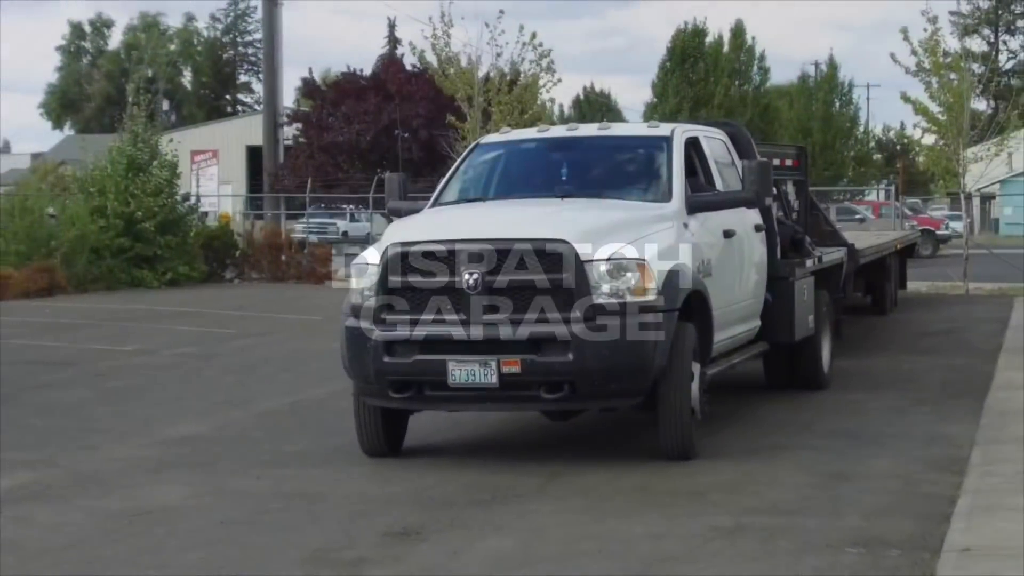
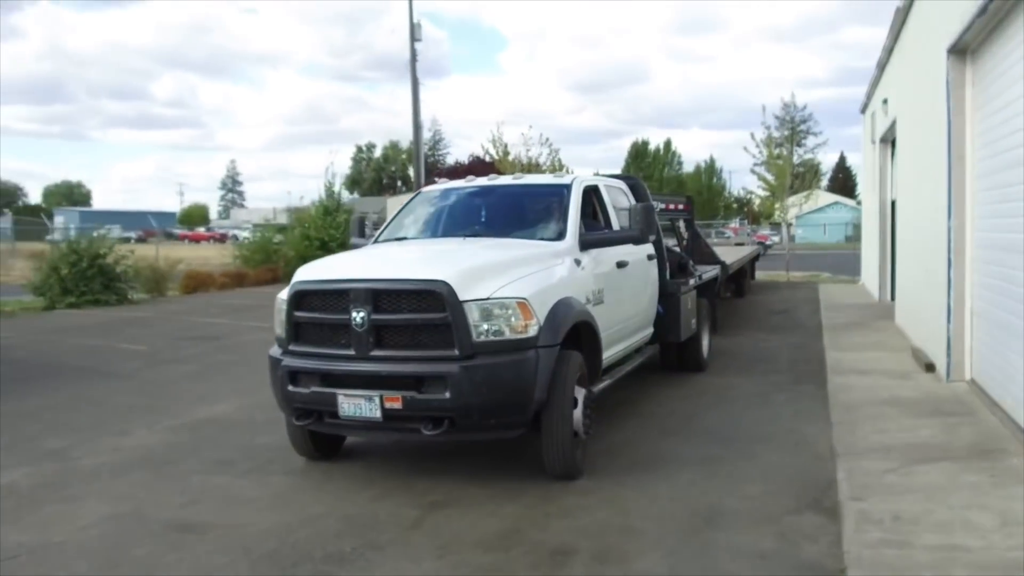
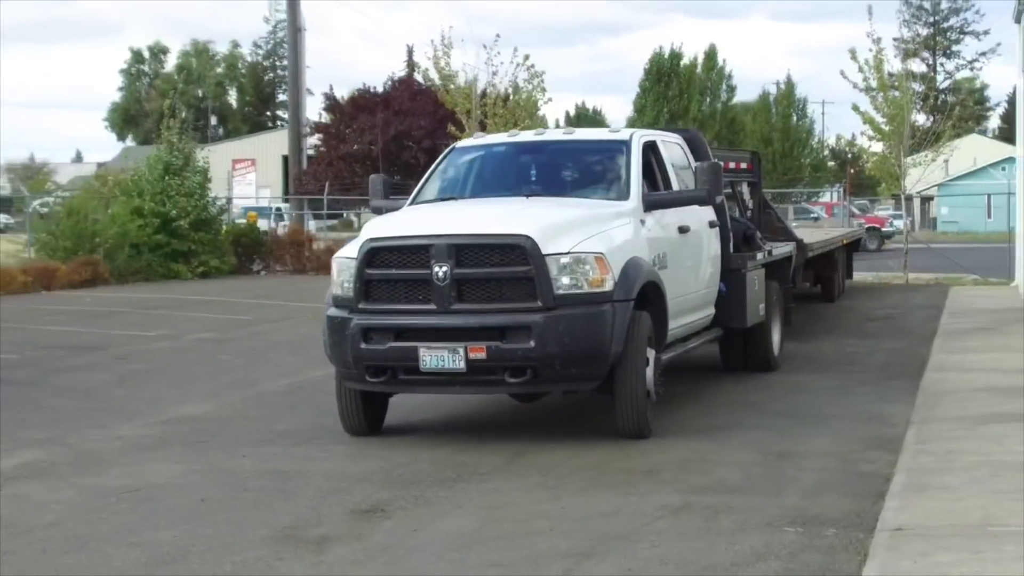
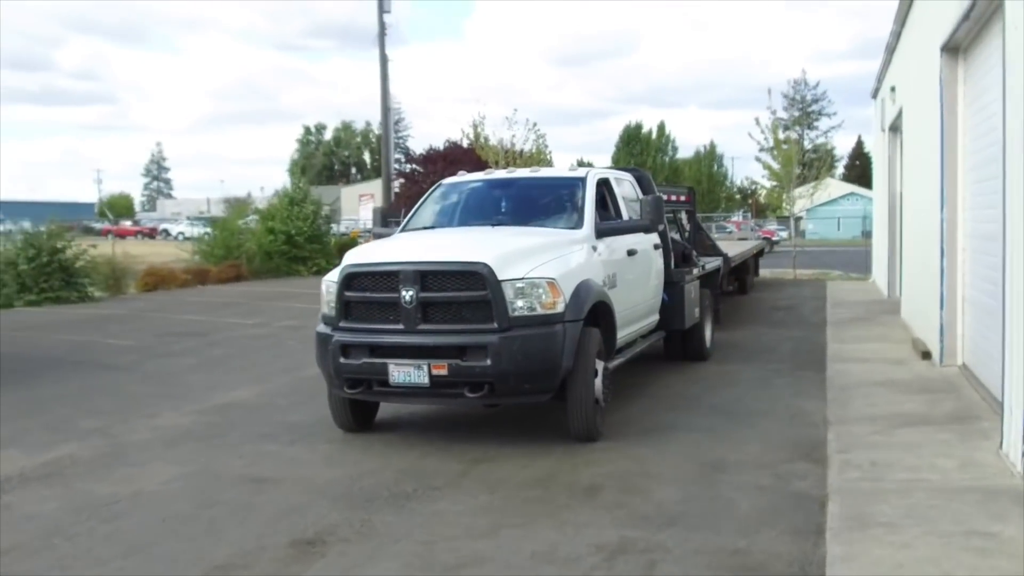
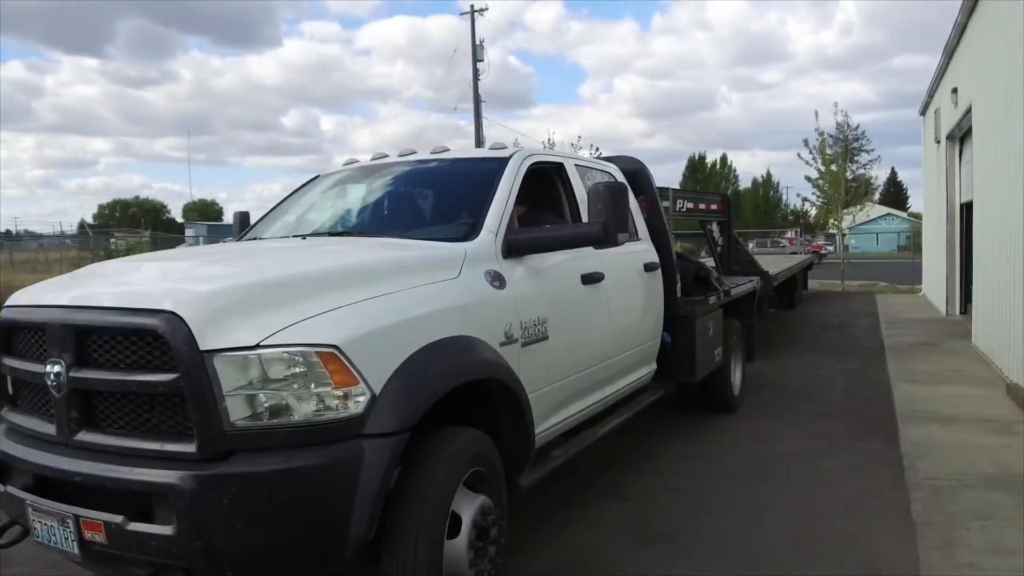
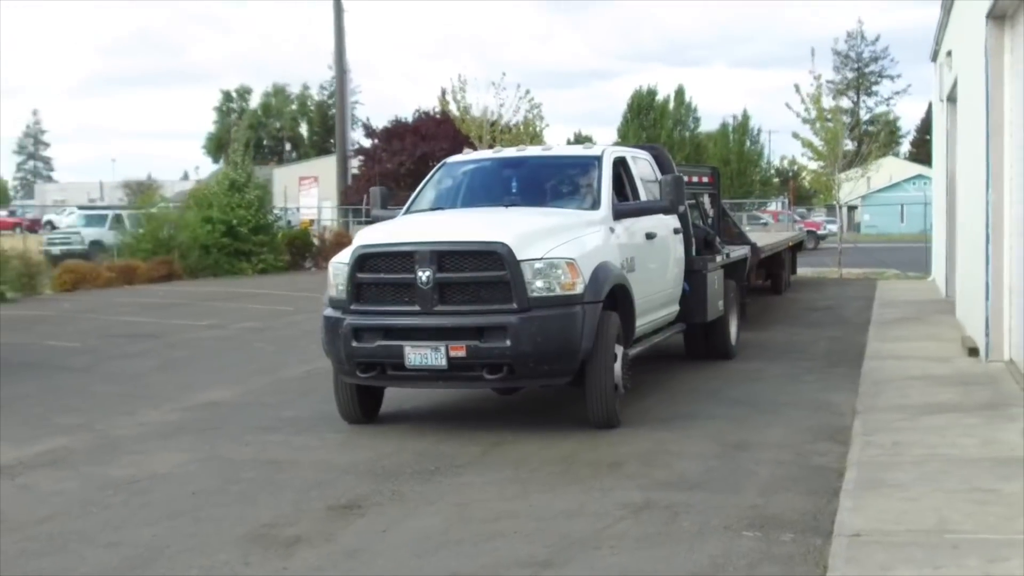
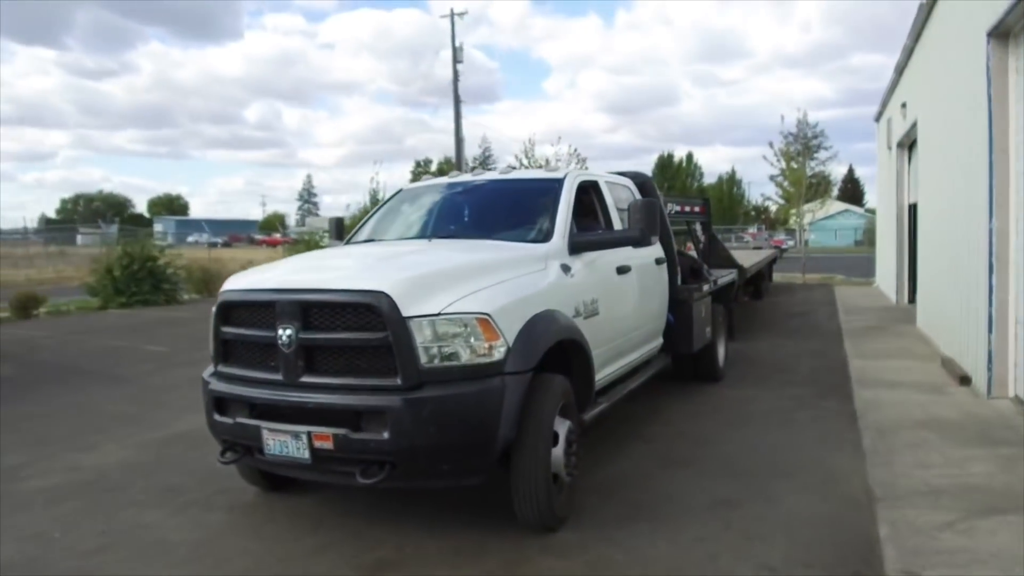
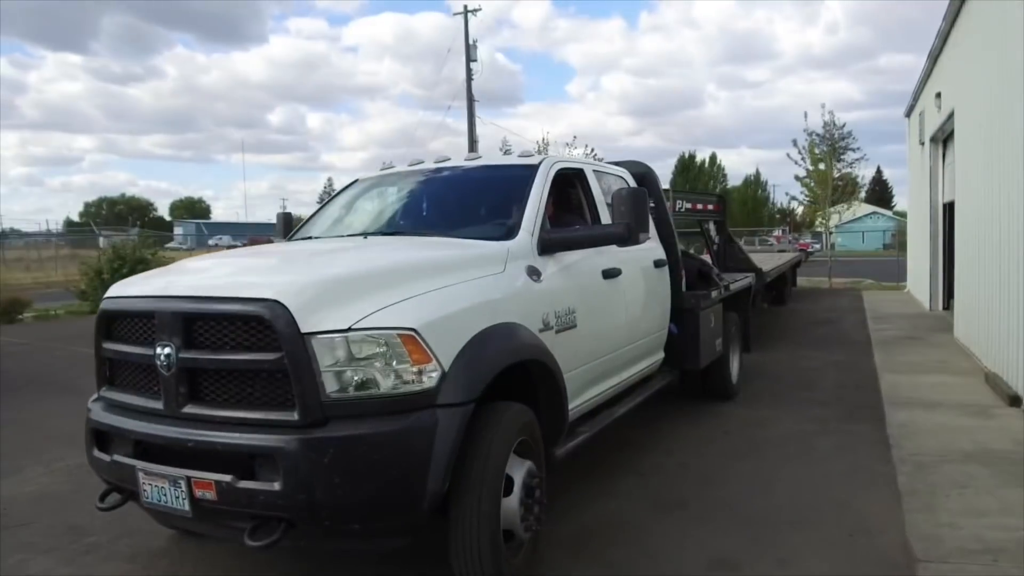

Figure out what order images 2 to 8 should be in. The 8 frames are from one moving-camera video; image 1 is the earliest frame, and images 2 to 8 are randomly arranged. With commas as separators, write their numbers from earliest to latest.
3, 6, 4, 2, 7, 8, 5
